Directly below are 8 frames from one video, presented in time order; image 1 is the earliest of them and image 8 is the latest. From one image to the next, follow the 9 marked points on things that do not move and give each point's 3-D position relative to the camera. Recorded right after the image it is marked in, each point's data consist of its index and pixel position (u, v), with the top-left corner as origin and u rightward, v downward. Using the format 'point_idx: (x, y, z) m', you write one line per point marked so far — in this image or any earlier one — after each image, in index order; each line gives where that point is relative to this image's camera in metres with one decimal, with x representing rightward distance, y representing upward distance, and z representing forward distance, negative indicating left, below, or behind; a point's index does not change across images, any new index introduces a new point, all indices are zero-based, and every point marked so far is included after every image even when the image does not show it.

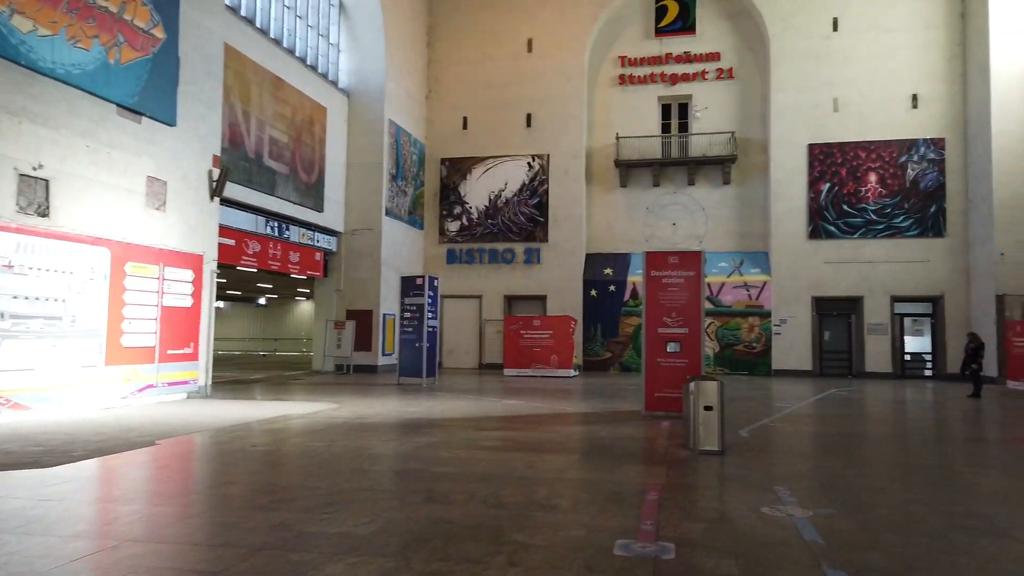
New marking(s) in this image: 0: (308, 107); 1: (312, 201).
0: (-5.1, +4.5, +18.6) m
1: (-5.0, +2.2, +18.7) m
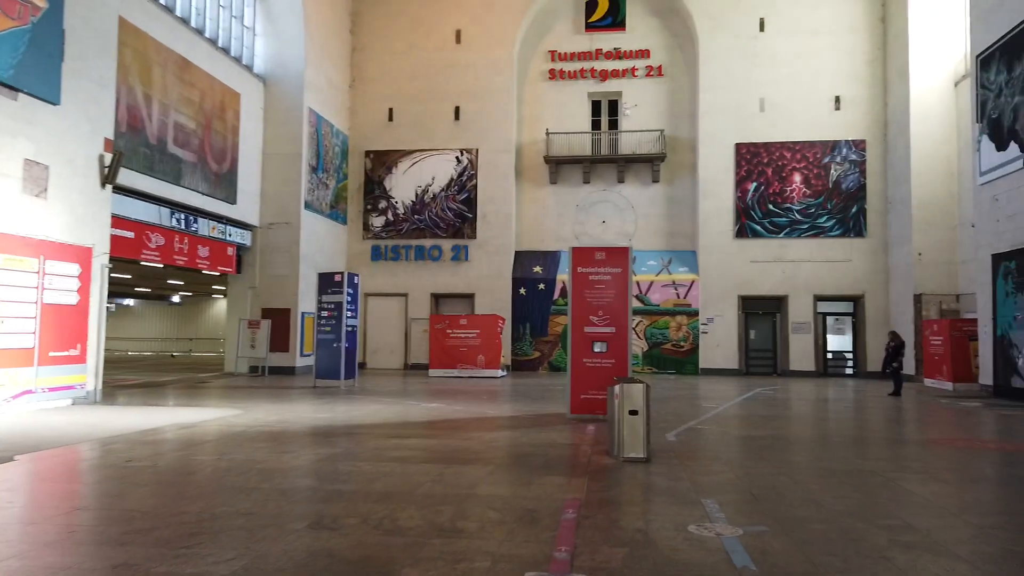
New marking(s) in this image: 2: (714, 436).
0: (-6.9, +4.6, +17.4) m
1: (-6.8, +2.3, +17.5) m
2: (+2.4, -1.7, +8.7) m
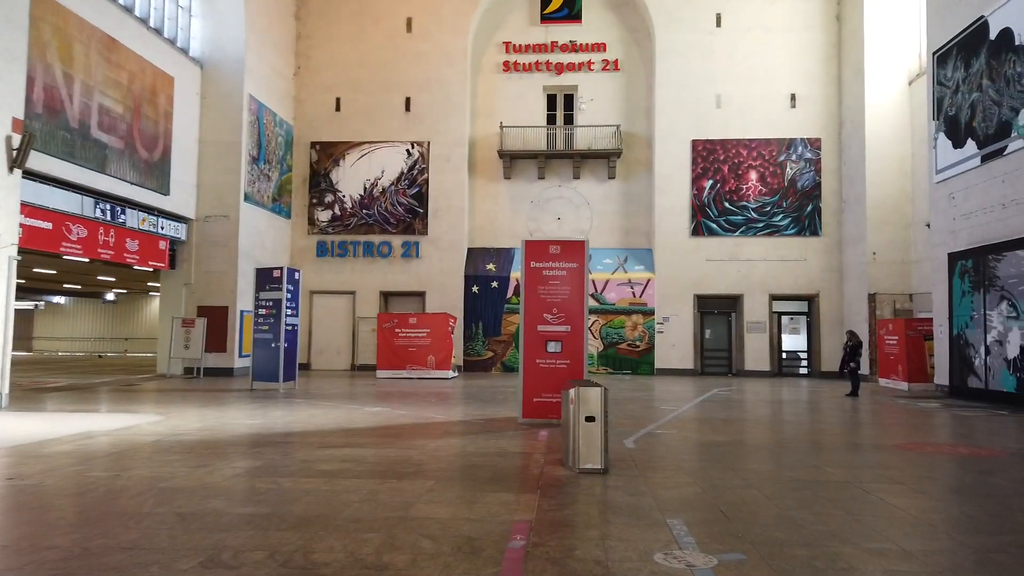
0: (-7.9, +4.7, +16.3) m
1: (-7.9, +2.4, +16.4) m
2: (+1.8, -1.7, +8.2) m
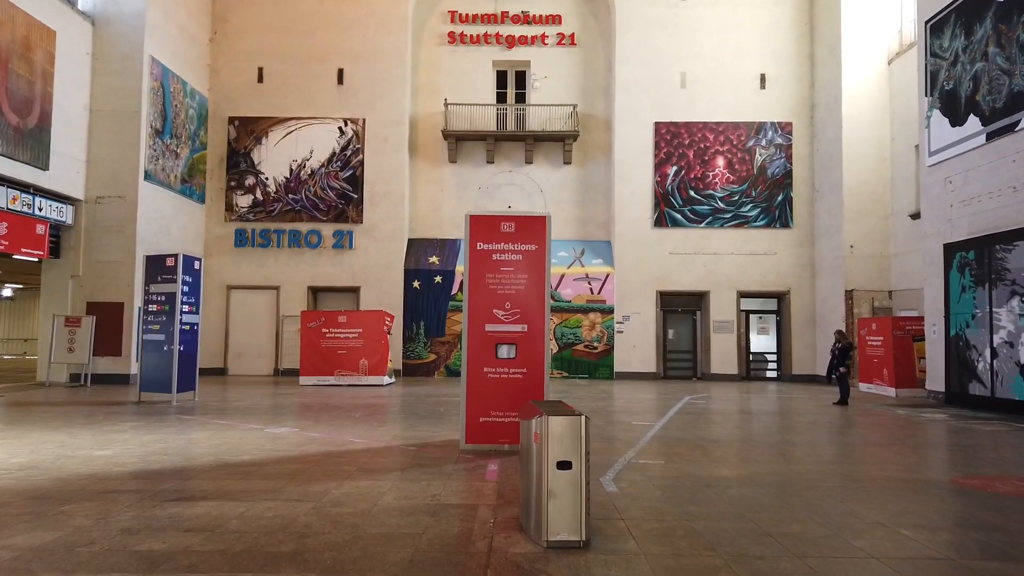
0: (-9.0, +4.8, +13.6) m
1: (-8.9, +2.5, +13.7) m
2: (+1.3, -1.6, +6.2) m
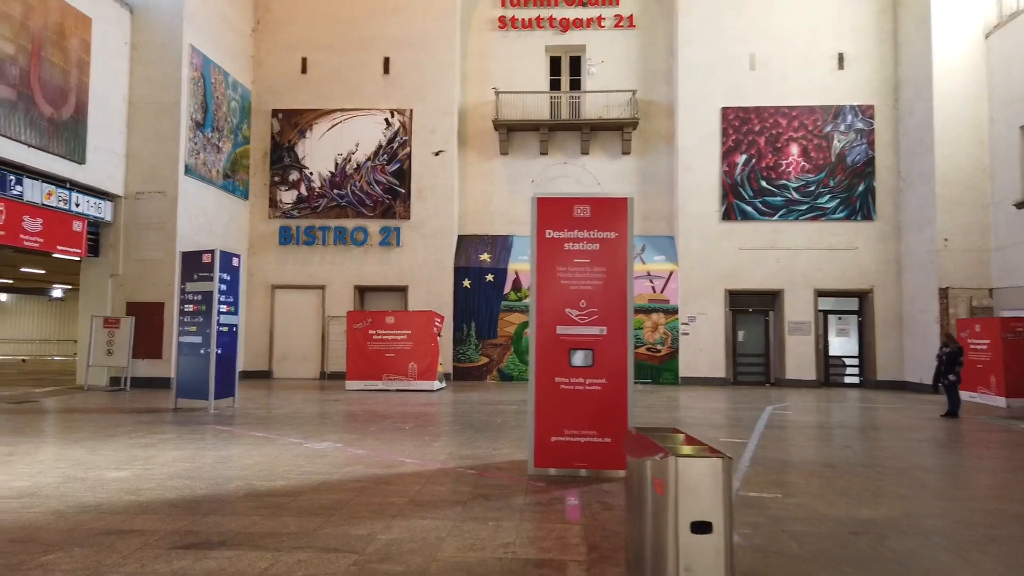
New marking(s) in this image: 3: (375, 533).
0: (-7.9, +4.8, +12.9) m
1: (-7.9, +2.5, +13.1) m
2: (+1.9, -1.5, +4.9) m
3: (-0.8, -1.4, +4.4) m
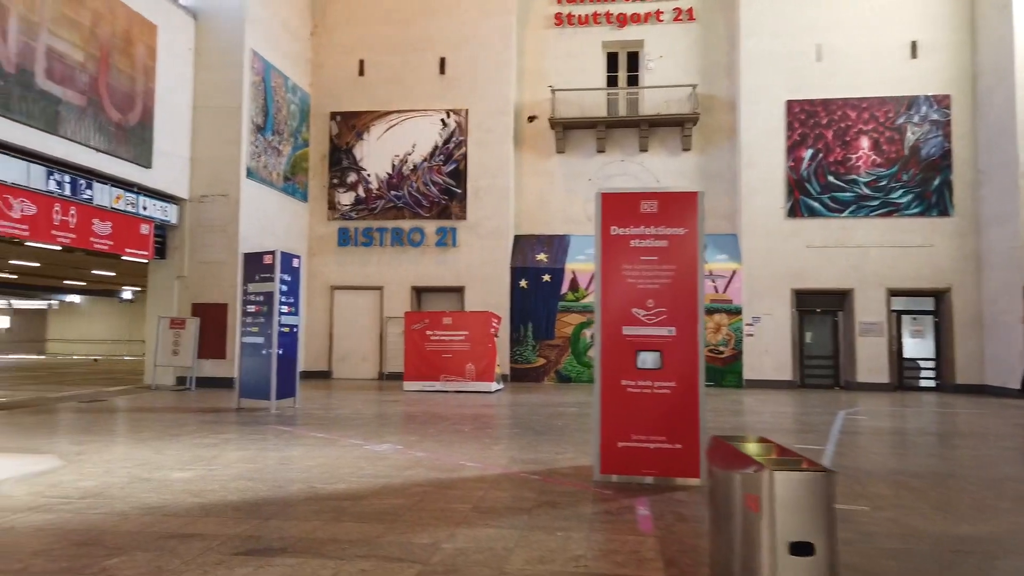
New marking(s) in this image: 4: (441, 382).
0: (-6.9, +4.8, +13.3) m
1: (-6.9, +2.5, +13.4) m
2: (+2.3, -1.5, +4.6) m
3: (-0.4, -1.4, +4.2) m
4: (-1.5, -1.9, +15.3) m
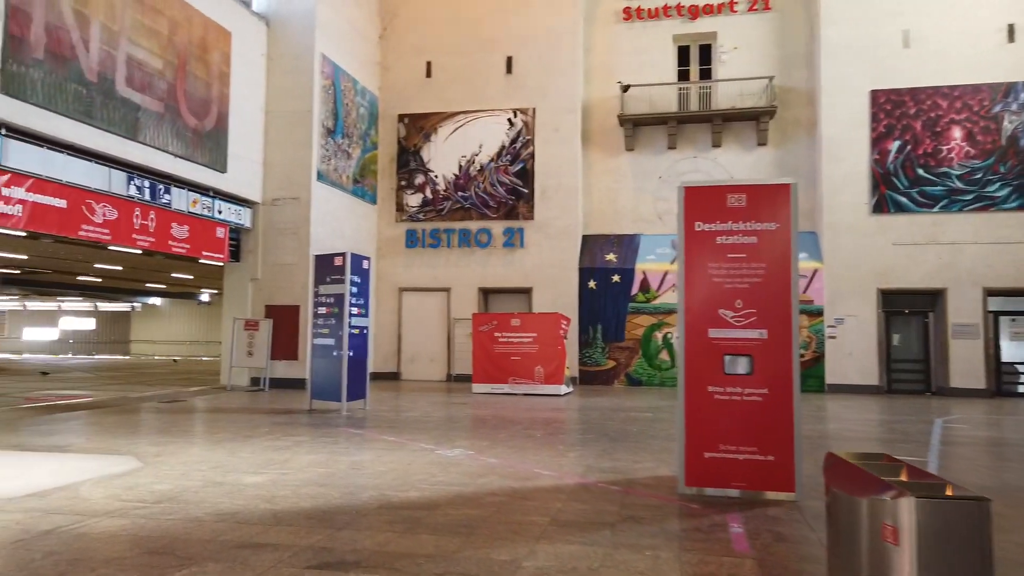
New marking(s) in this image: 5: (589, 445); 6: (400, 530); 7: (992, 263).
0: (-5.7, +4.7, +13.6) m
1: (-5.6, +2.4, +13.7) m
2: (+2.8, -1.5, +4.1) m
3: (0.0, -1.4, +3.9) m
4: (-0.1, -1.9, +15.1) m
5: (+0.9, -1.7, +8.3) m
6: (-0.7, -1.4, +4.5) m
7: (+10.2, +0.5, +15.8) m
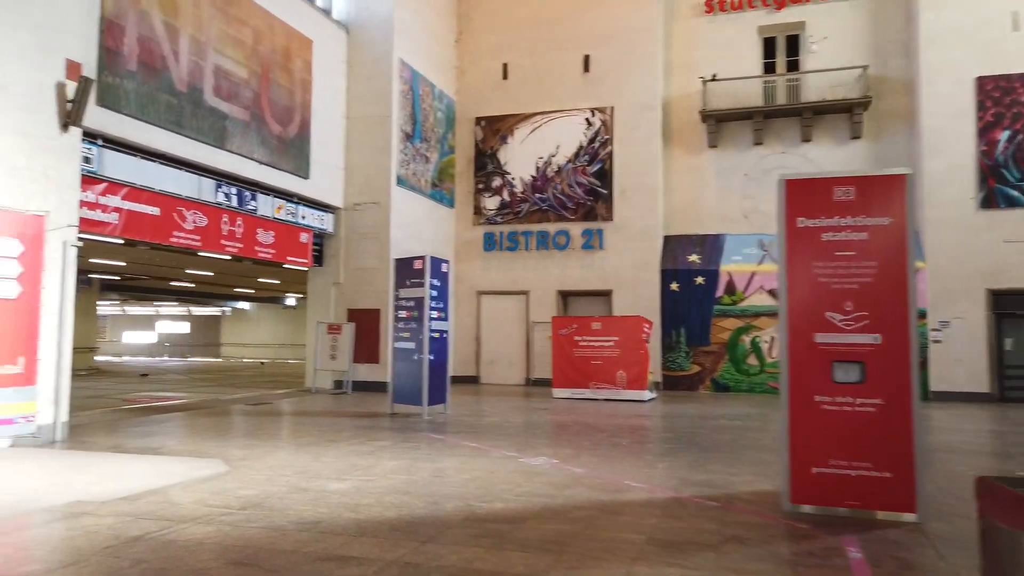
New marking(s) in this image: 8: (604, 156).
0: (-4.3, +4.7, +13.8) m
1: (-4.2, +2.4, +13.9) m
2: (+3.2, -1.5, +3.5) m
3: (+0.5, -1.4, +3.7) m
4: (+1.5, -2.0, +14.8) m
5: (+1.8, -1.8, +7.9) m
6: (-0.1, -1.5, +4.2) m
7: (+11.8, +0.6, +14.4) m
8: (+2.2, +3.2, +17.8) m
